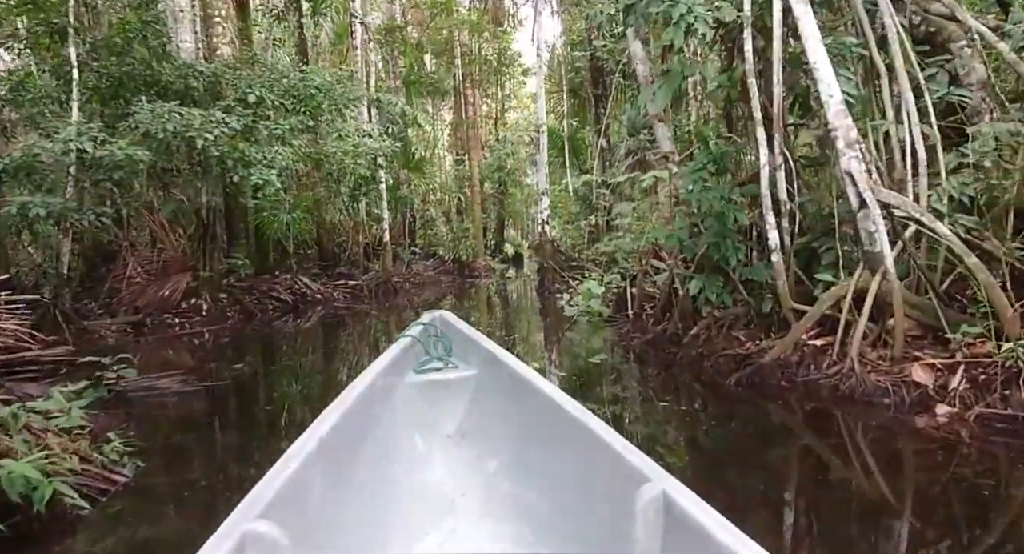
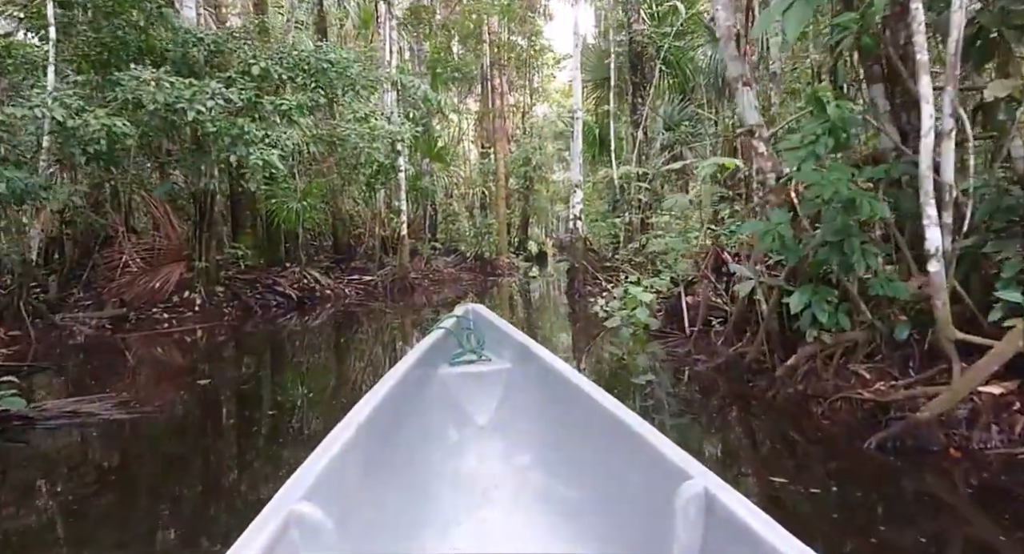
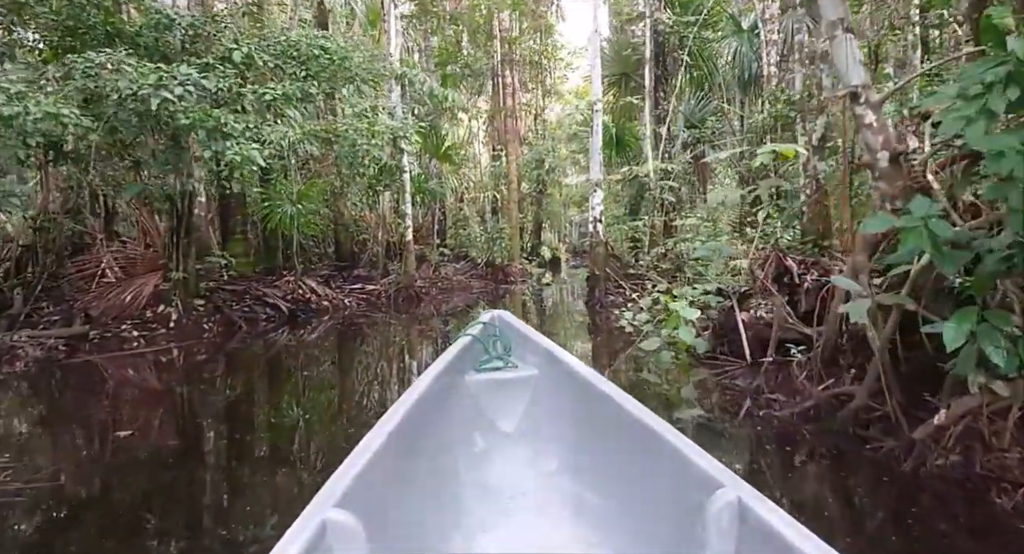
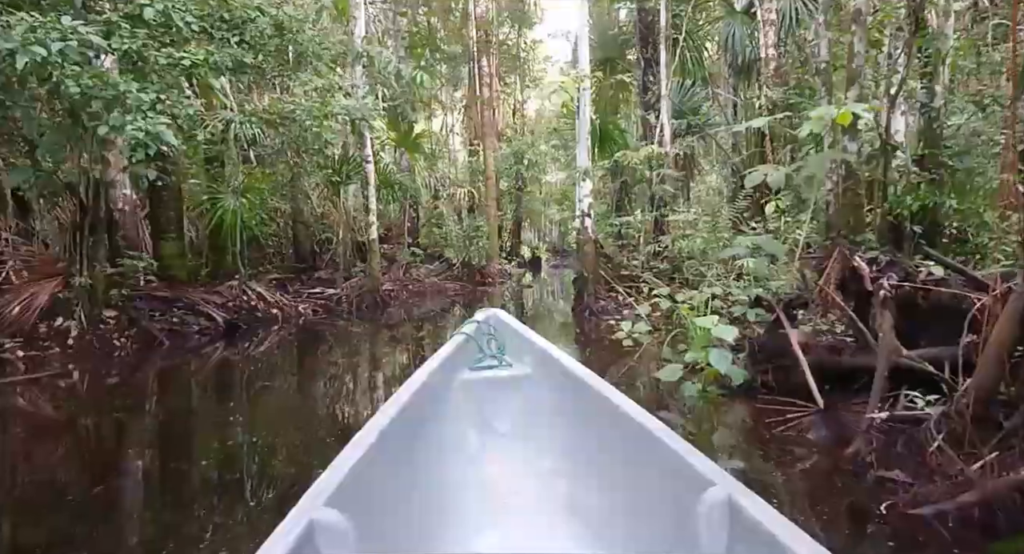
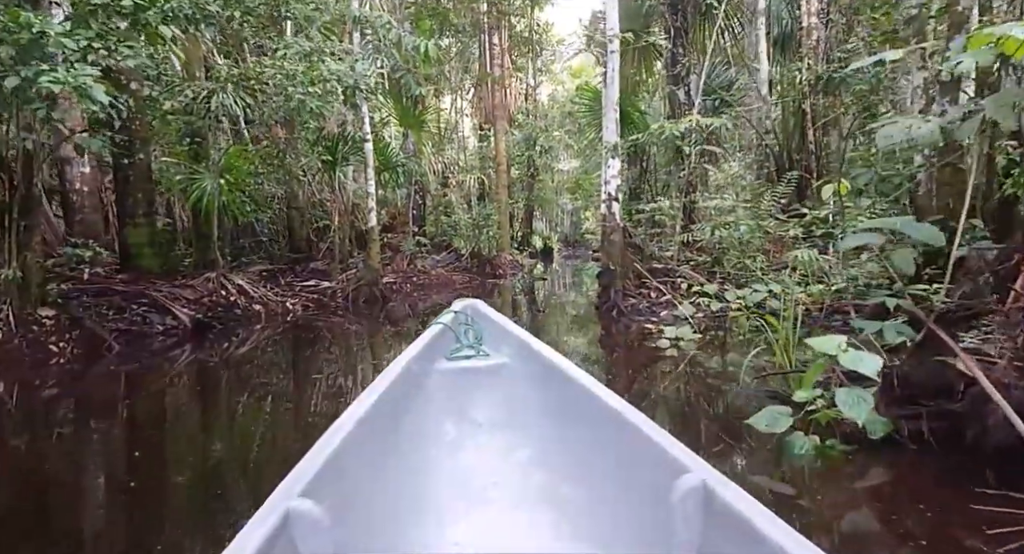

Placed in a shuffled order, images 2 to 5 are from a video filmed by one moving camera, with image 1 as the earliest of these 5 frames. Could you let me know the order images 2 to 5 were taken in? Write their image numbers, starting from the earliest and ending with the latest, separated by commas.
2, 3, 4, 5
